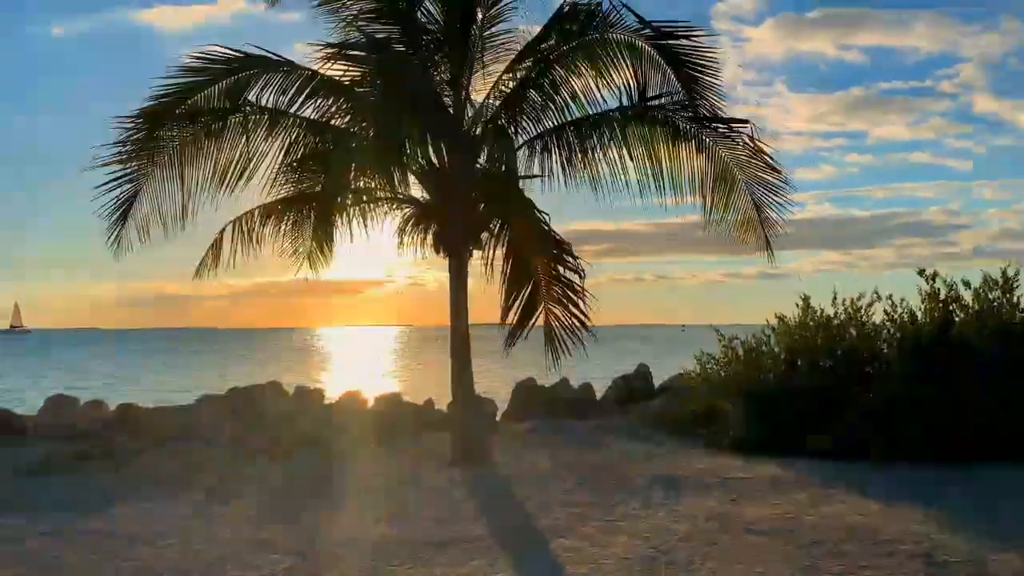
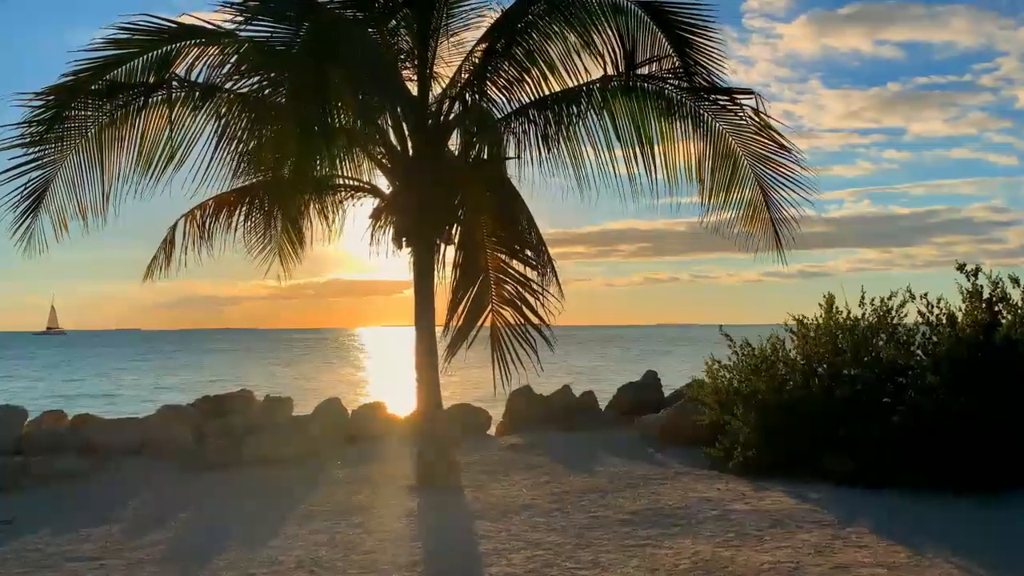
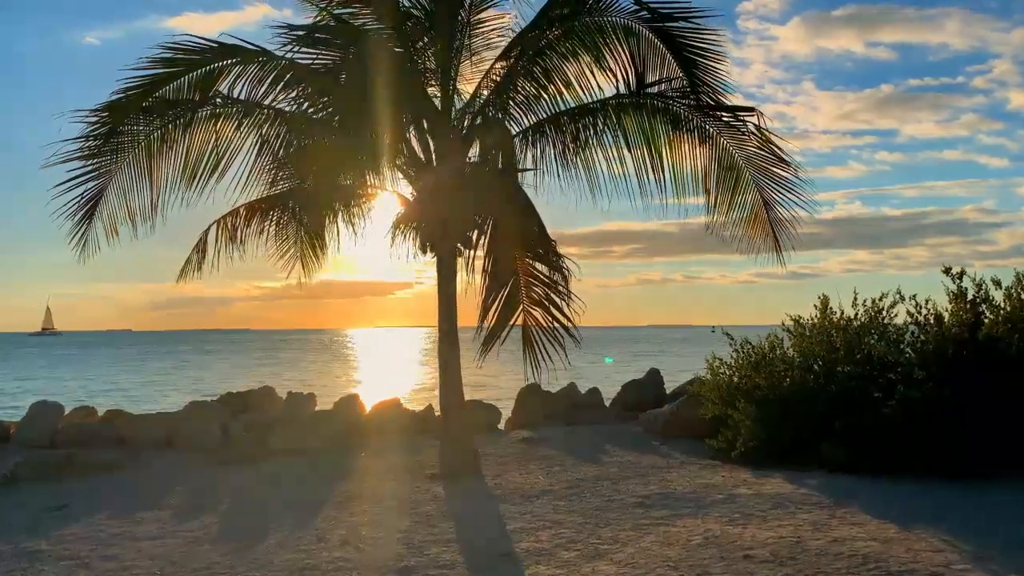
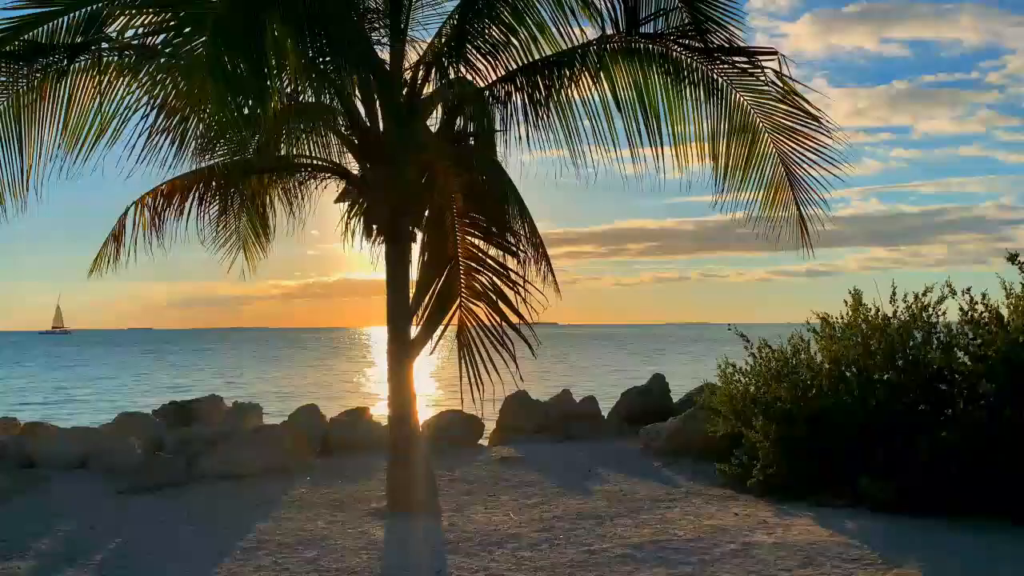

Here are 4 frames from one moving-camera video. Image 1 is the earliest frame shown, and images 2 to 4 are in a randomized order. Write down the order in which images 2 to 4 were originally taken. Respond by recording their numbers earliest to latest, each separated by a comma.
3, 2, 4
